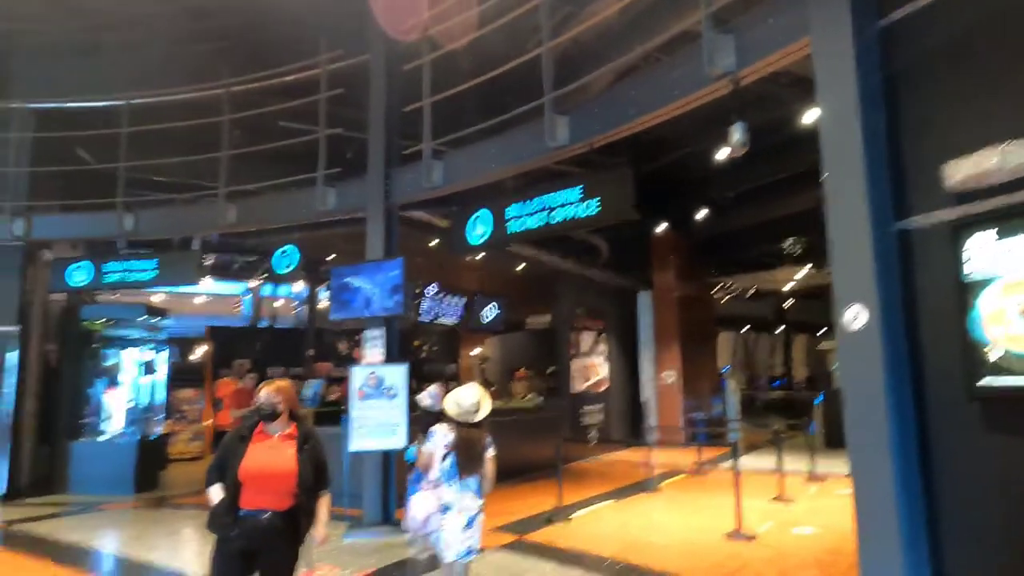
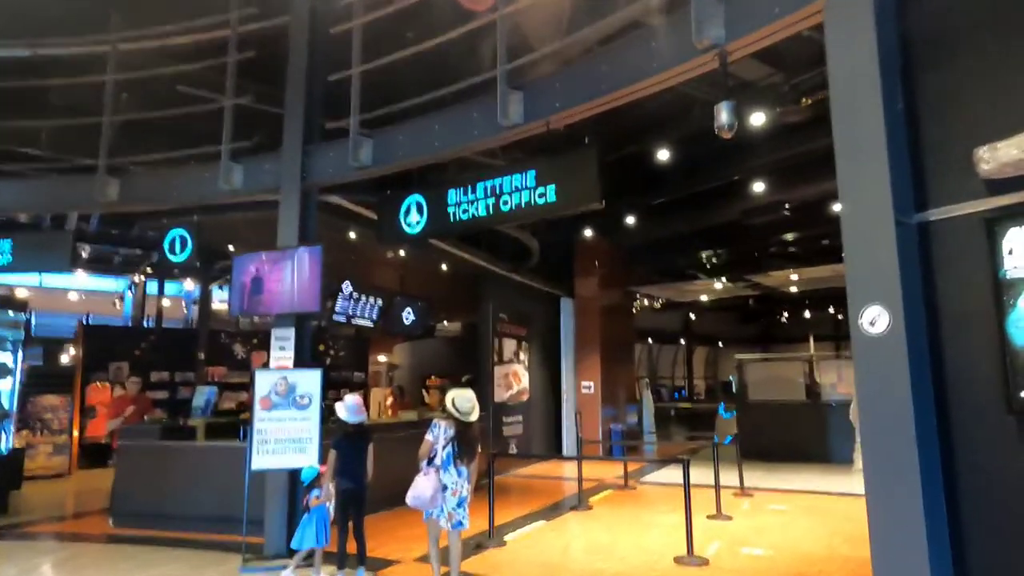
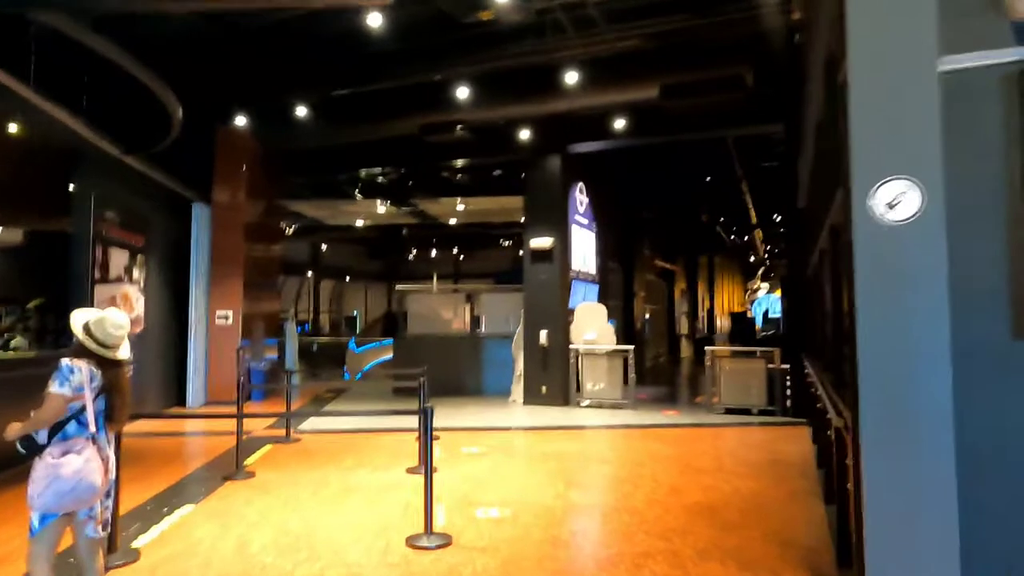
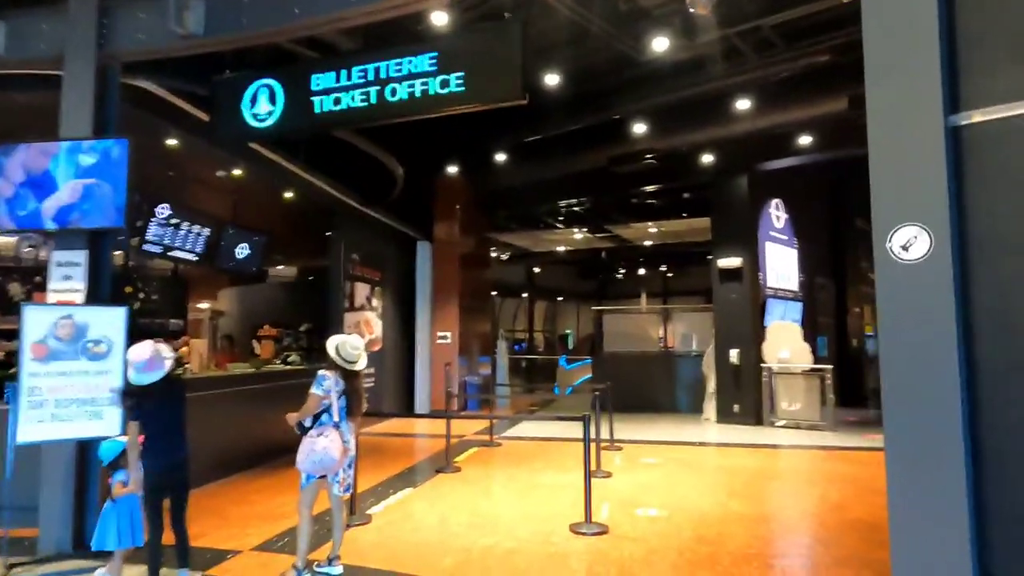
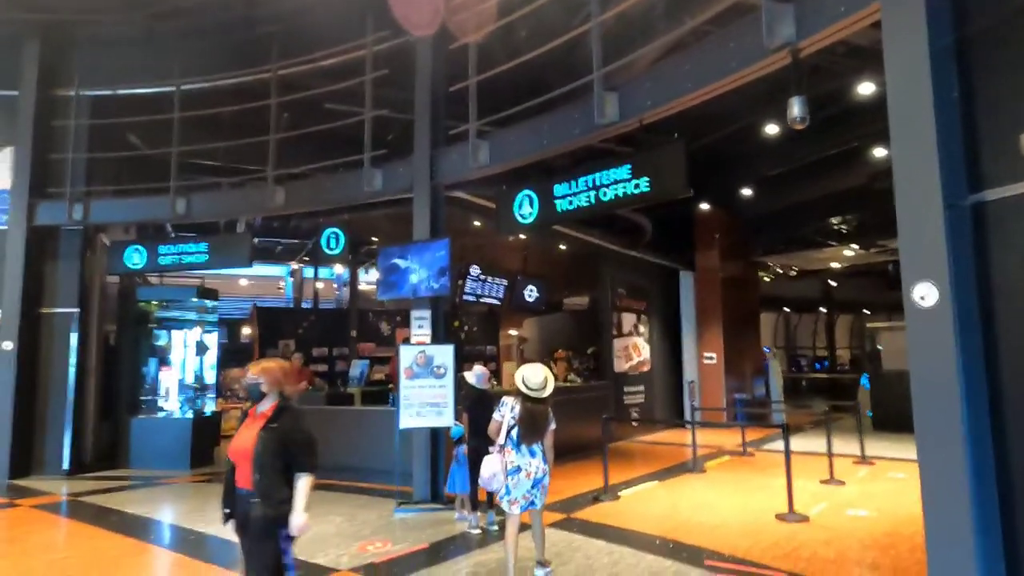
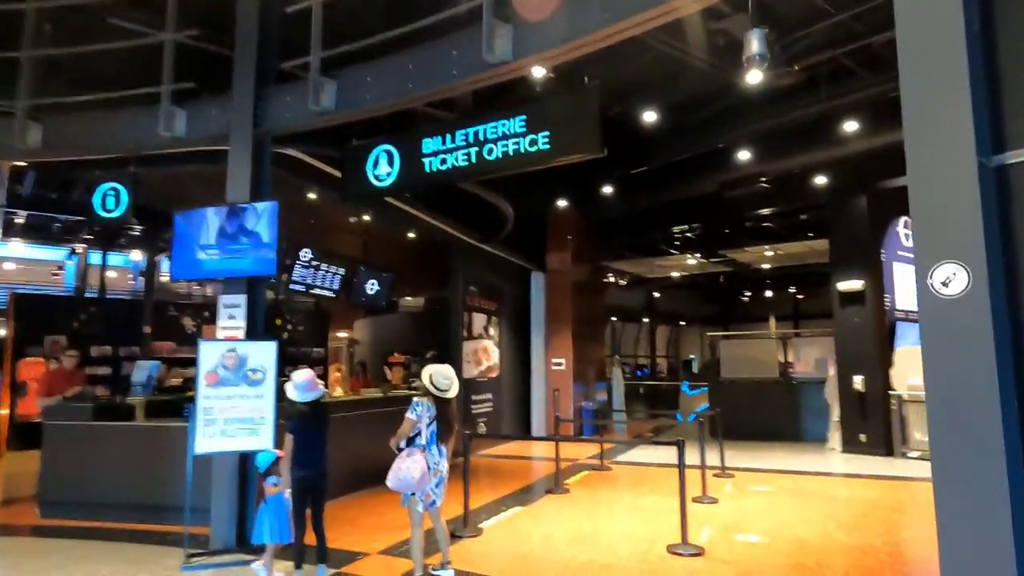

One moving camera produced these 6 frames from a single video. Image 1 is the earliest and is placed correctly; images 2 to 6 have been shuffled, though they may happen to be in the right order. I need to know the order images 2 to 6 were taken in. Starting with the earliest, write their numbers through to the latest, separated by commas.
5, 2, 6, 4, 3
